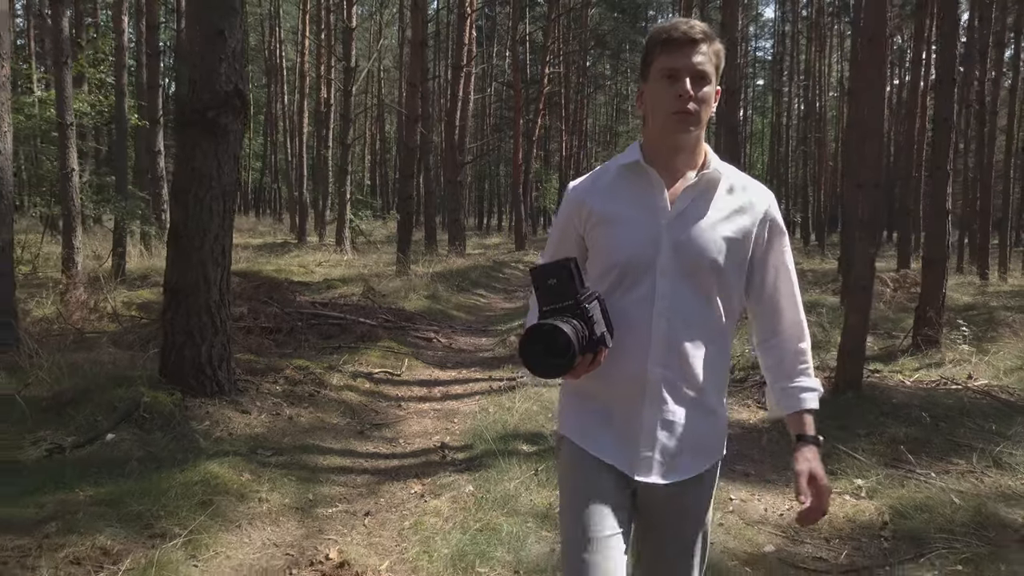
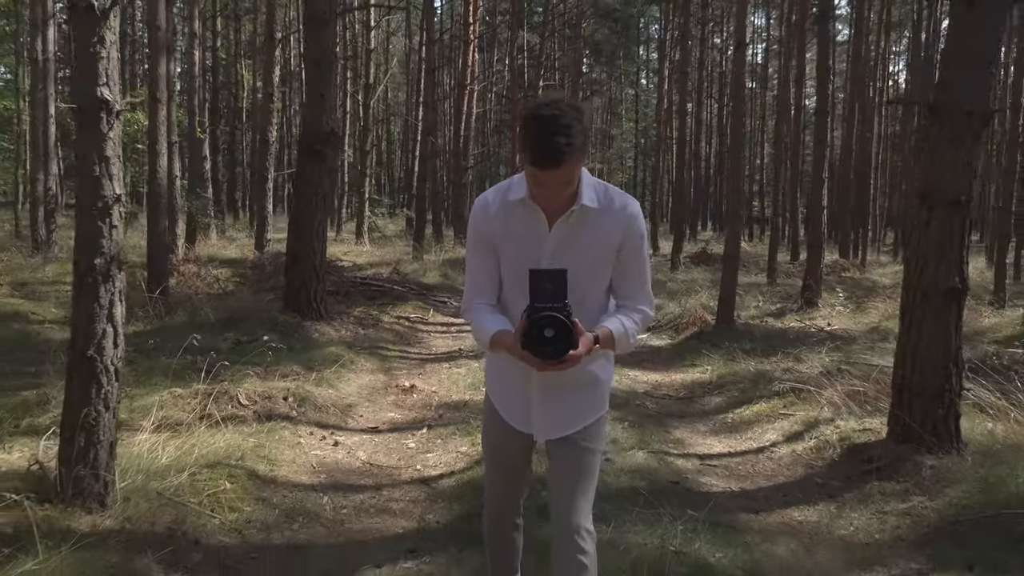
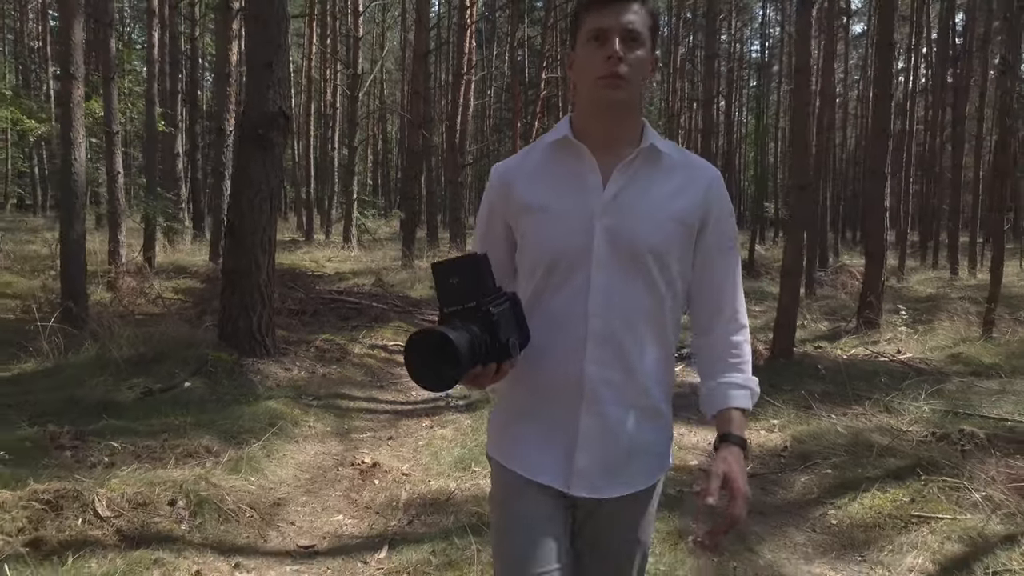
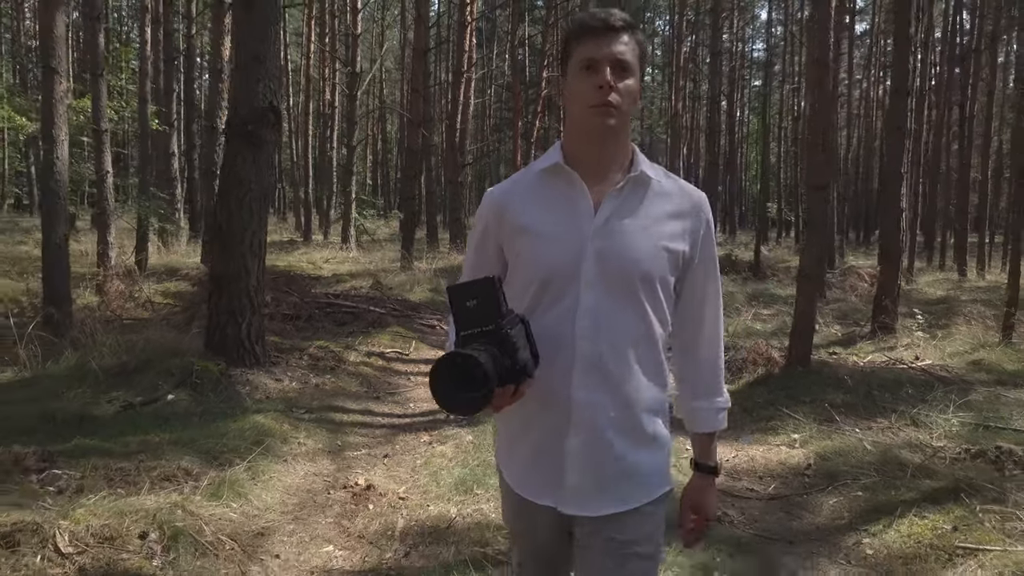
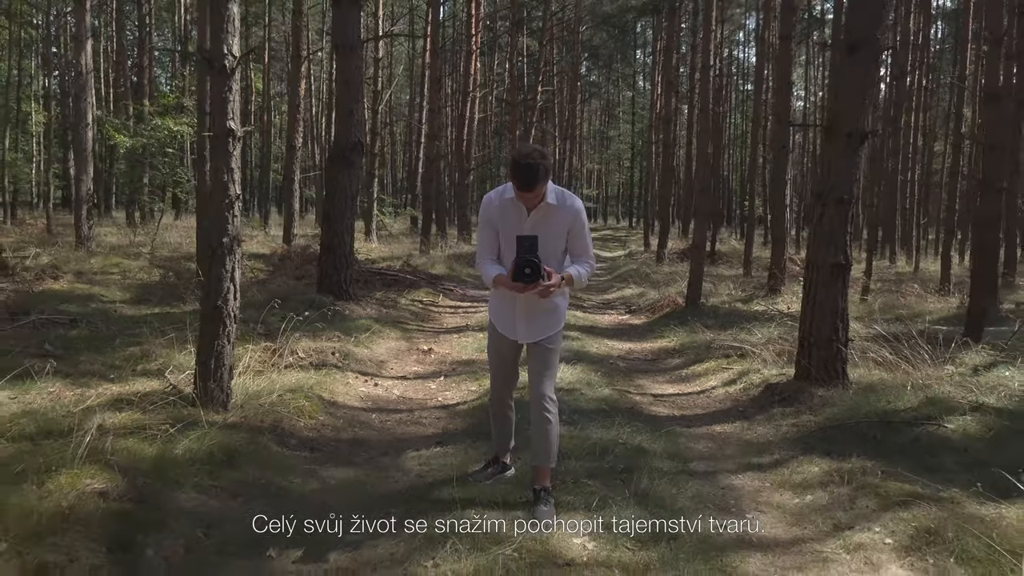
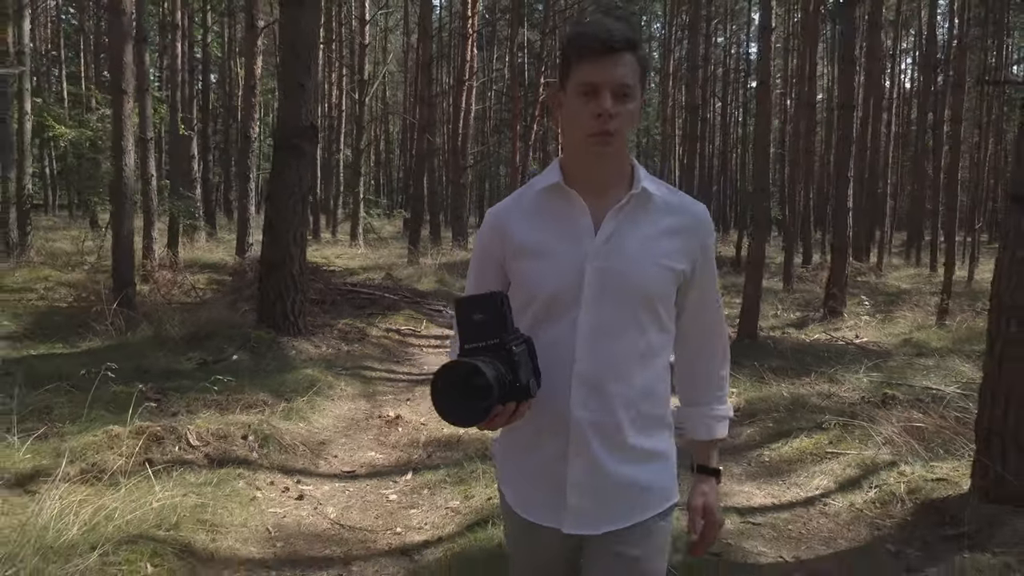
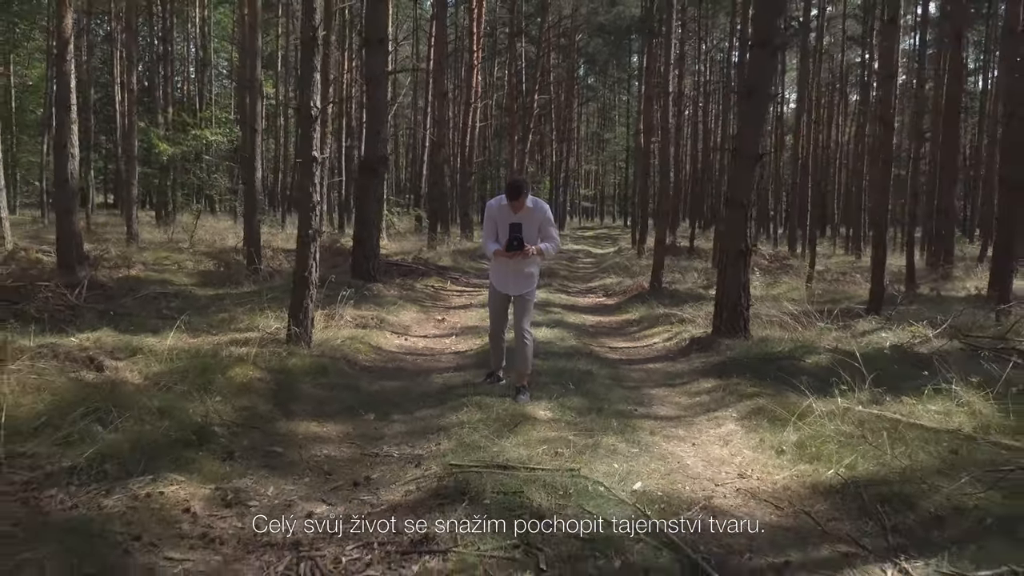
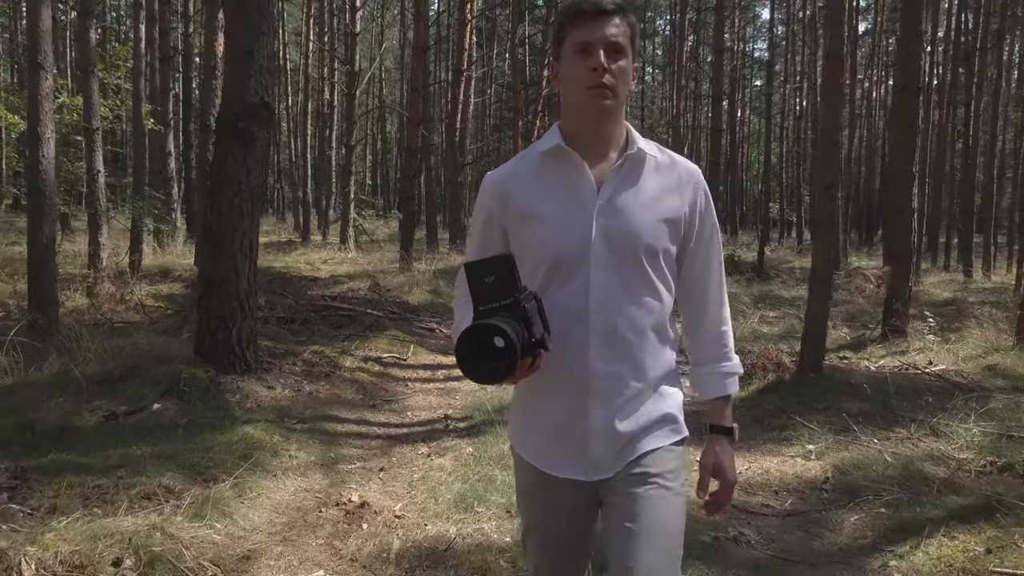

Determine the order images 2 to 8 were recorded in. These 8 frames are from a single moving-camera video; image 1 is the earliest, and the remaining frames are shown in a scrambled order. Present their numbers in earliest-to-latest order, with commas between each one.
8, 4, 3, 6, 2, 5, 7
